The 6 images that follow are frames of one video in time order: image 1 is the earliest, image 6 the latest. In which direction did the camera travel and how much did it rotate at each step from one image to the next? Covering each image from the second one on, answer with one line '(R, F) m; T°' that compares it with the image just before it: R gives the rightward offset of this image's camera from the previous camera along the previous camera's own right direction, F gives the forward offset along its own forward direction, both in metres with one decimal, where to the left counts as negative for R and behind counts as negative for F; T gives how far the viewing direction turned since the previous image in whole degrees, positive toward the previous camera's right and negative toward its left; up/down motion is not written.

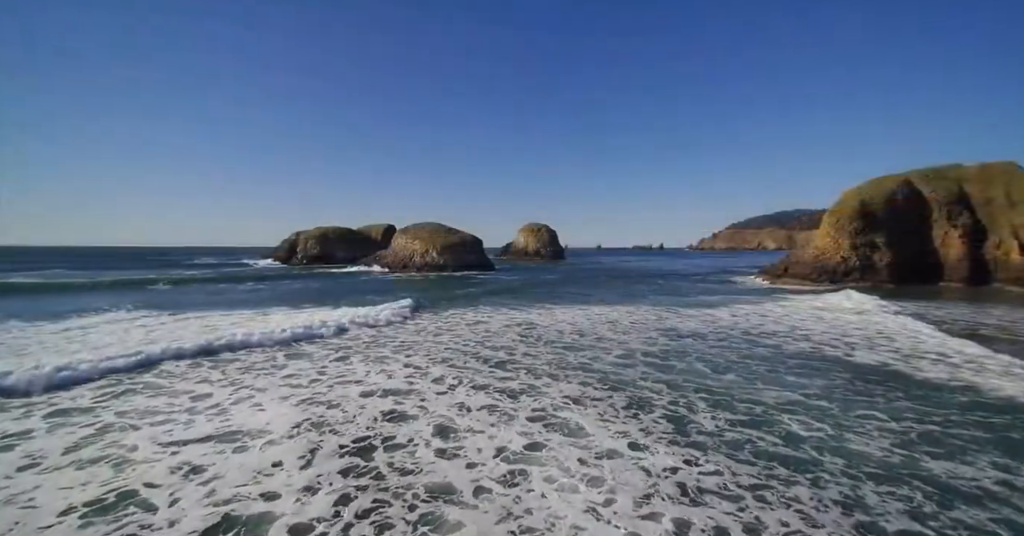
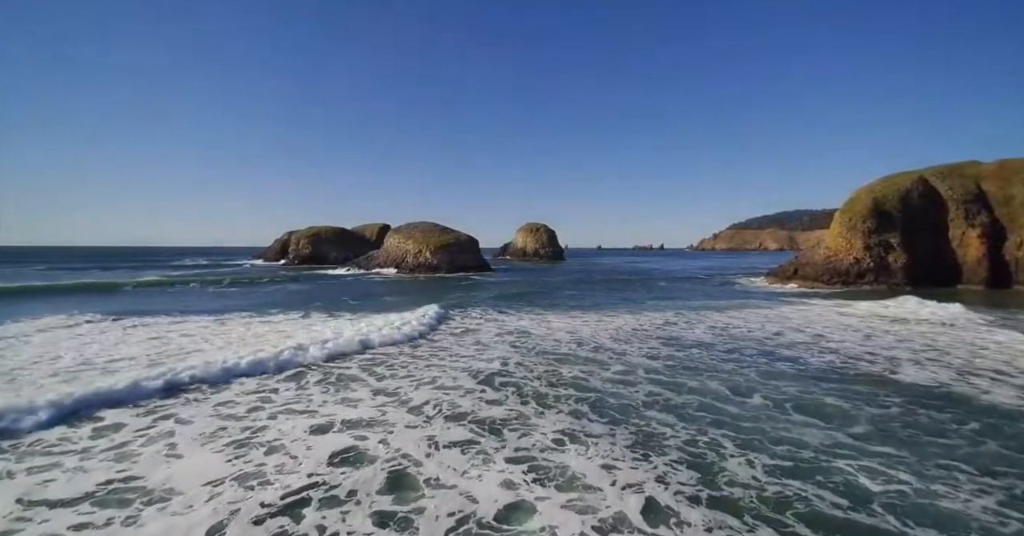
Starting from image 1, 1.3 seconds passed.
(+0.3, +1.8) m; 0°
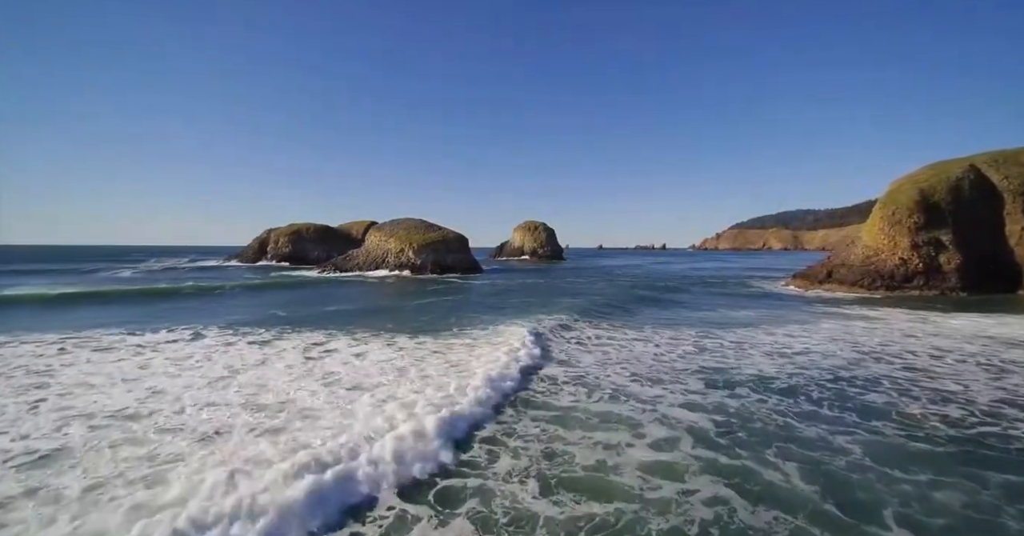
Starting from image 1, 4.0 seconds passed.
(+0.6, +4.6) m; 0°
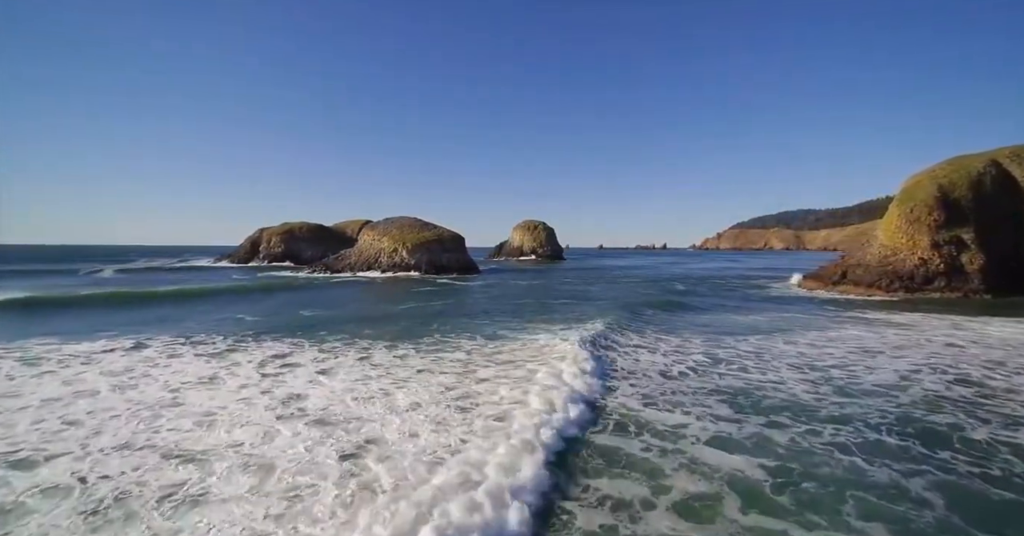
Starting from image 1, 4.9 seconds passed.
(+0.2, +1.6) m; 0°
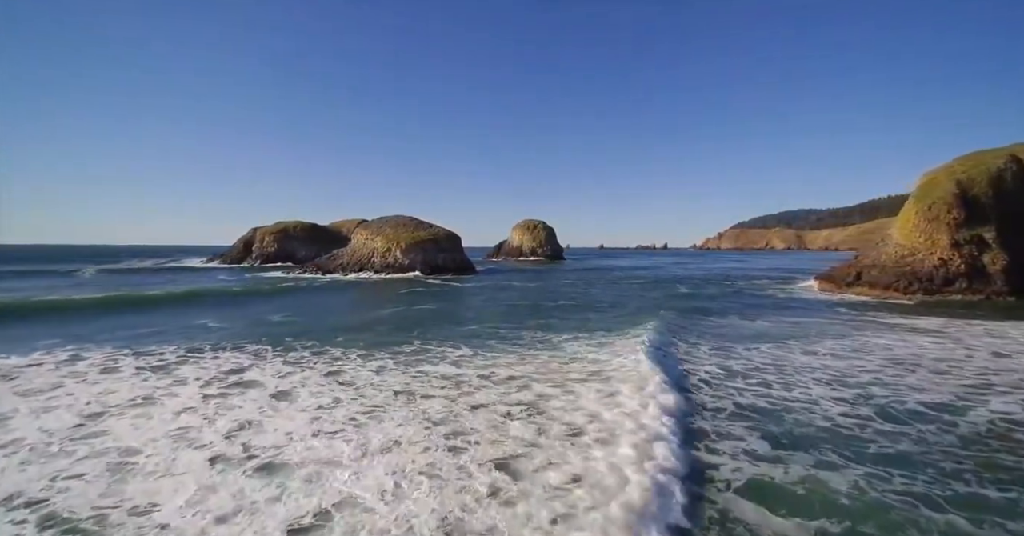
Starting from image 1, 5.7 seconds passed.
(+0.2, +1.4) m; 0°
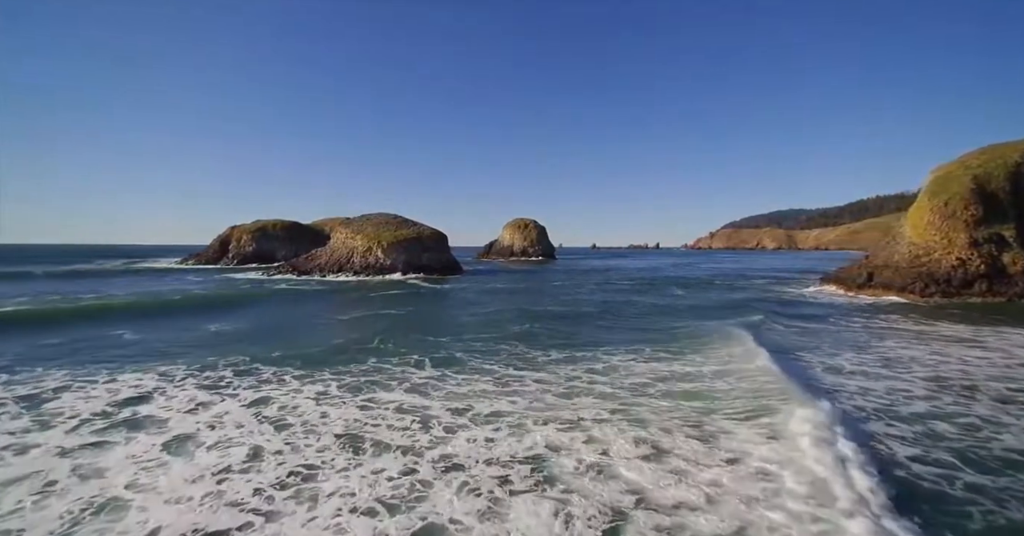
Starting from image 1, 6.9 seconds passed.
(+0.2, +2.0) m; +1°
